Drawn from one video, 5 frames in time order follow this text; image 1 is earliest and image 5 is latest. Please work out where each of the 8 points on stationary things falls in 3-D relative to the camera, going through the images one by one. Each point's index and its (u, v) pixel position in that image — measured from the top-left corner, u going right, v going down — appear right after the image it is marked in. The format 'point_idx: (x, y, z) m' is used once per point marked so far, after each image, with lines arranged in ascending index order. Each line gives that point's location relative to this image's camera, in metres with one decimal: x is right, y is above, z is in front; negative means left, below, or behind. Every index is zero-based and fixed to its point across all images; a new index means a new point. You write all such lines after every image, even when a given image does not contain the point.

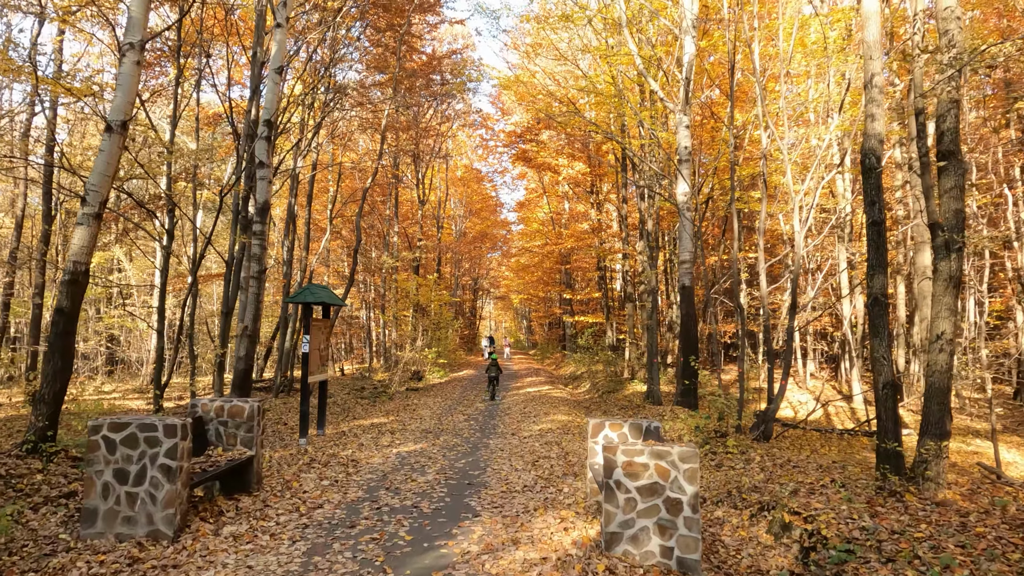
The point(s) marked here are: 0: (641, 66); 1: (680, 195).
0: (+2.4, +4.1, +12.3) m
1: (+2.9, +1.6, +11.6) m
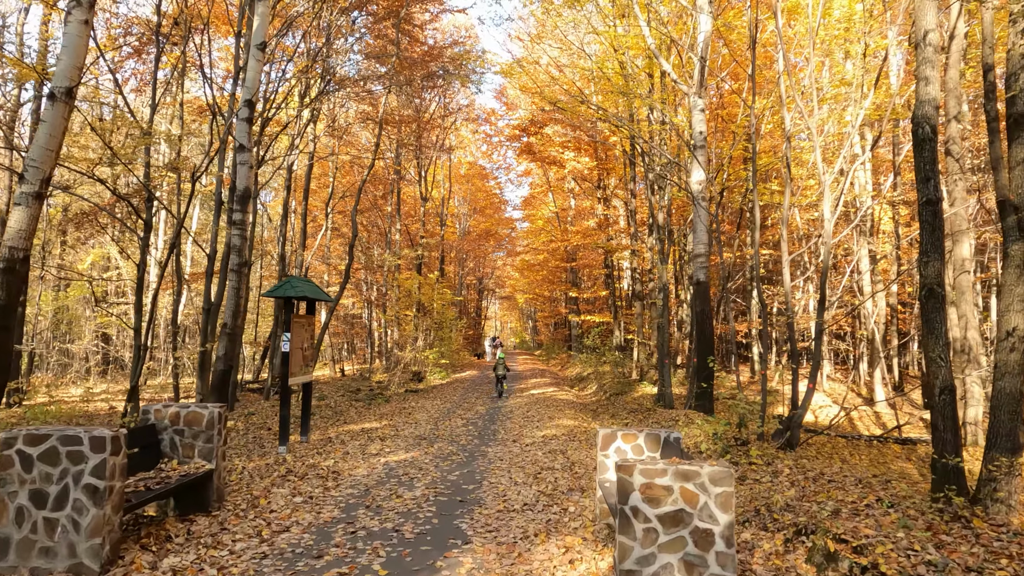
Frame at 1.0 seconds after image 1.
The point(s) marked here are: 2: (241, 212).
0: (+2.4, +4.2, +11.6) m
1: (+3.0, +1.7, +10.9) m
2: (-3.6, +1.0, +8.8) m
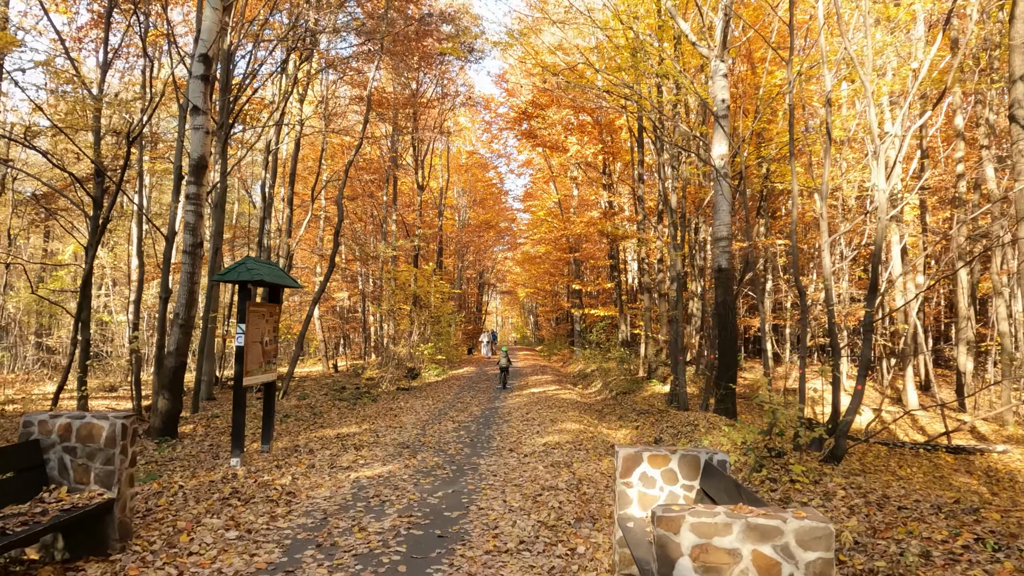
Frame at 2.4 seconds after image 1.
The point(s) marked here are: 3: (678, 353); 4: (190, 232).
0: (+2.4, +4.4, +10.3) m
1: (+2.9, +1.9, +9.7) m
2: (-3.6, +1.2, +7.6) m
3: (+3.0, -1.2, +12.2) m
4: (-3.7, +0.6, +7.6) m
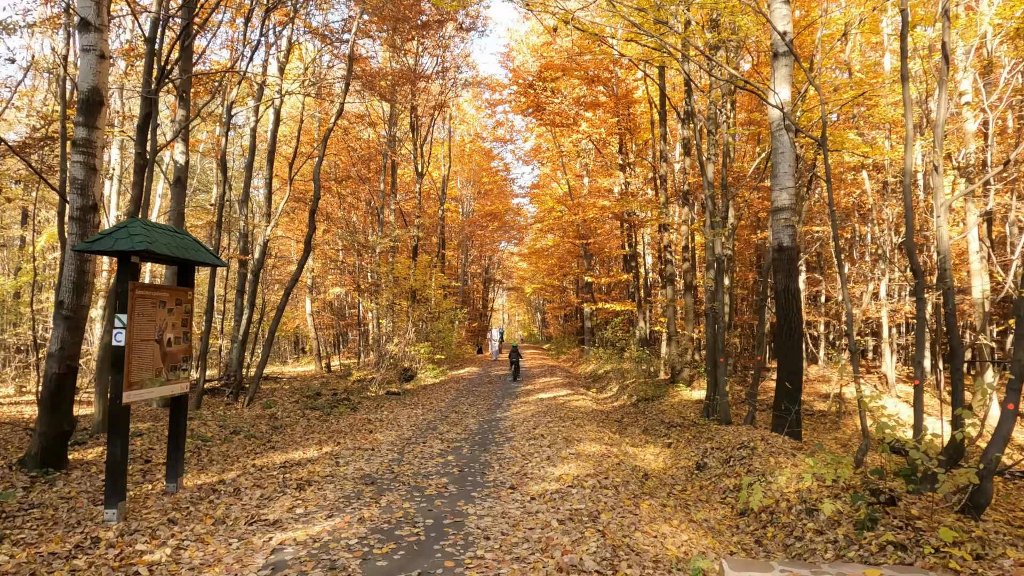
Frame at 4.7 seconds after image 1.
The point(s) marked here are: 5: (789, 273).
0: (+2.5, +4.5, +8.3) m
1: (+3.0, +2.1, +7.6) m
2: (-3.6, +1.4, +5.6) m
3: (+3.1, -1.0, +10.1) m
4: (-3.6, +0.8, +5.6) m
5: (+3.1, +0.2, +7.5) m
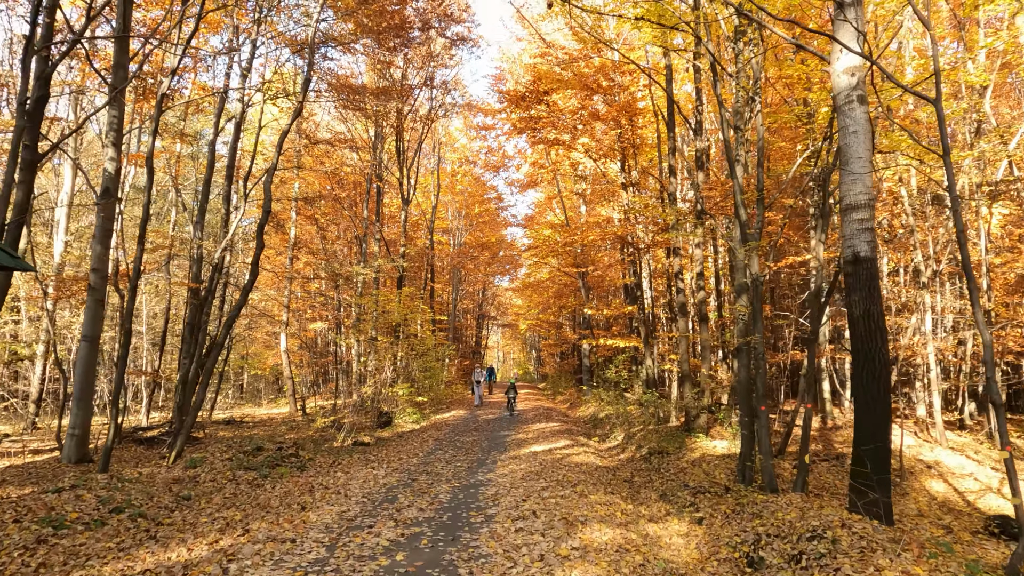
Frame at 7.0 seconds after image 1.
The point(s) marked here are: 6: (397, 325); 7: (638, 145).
0: (+2.3, +4.3, +6.6) m
1: (+2.8, +1.8, +5.8) m
2: (-3.7, +1.2, +3.7) m
3: (+2.9, -1.4, +8.1) m
4: (-3.8, +0.7, +3.7) m
5: (+2.9, 0.0, +5.5) m
6: (-3.2, -1.0, +18.0) m
7: (+3.0, +3.4, +15.9) m
